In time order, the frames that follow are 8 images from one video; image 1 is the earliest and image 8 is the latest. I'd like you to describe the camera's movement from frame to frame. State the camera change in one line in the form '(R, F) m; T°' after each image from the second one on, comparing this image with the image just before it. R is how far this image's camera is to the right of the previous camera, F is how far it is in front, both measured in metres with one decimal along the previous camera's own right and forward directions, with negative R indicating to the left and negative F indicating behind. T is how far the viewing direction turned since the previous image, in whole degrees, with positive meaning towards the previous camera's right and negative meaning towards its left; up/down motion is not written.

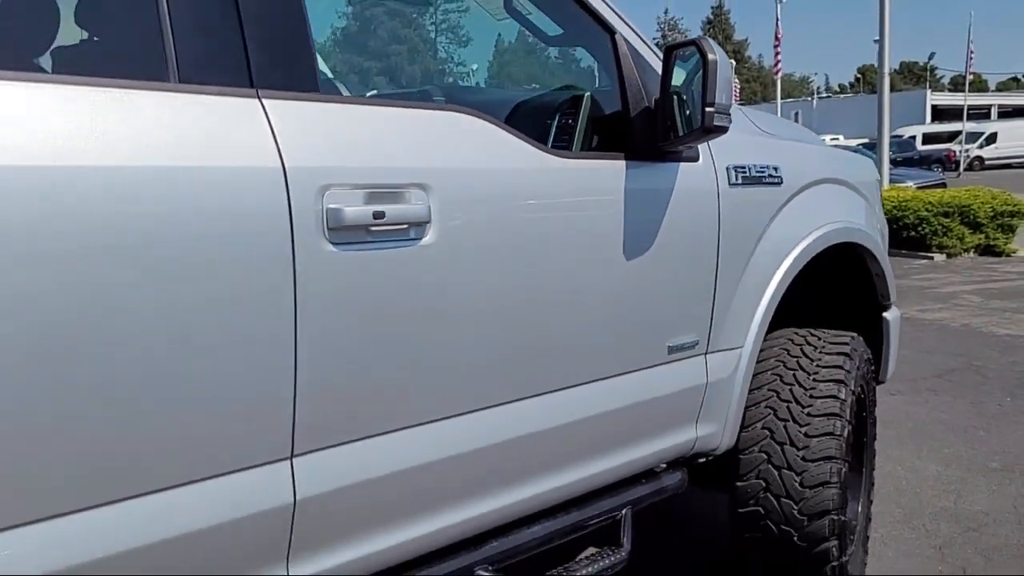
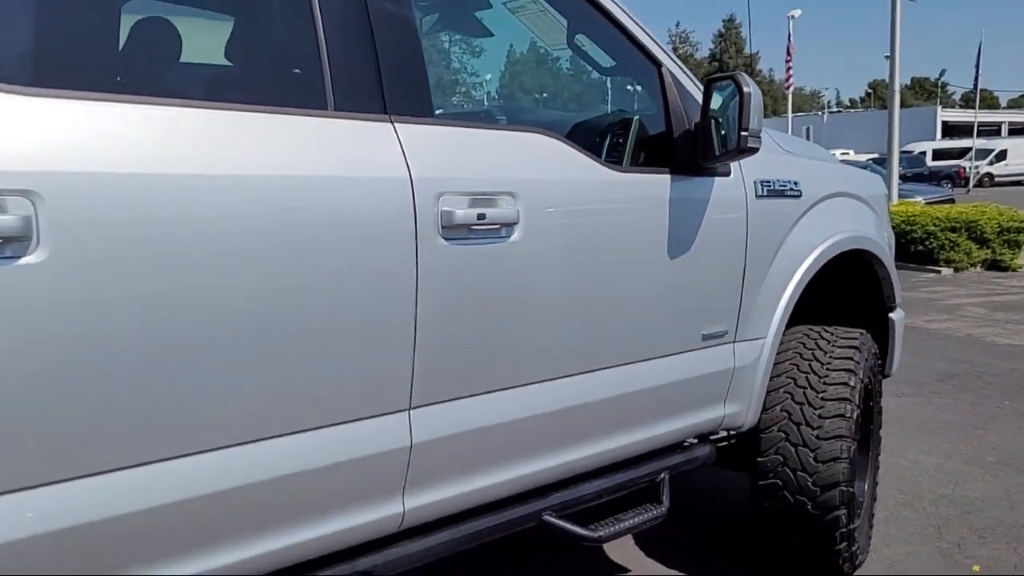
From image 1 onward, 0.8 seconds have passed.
(-0.2, -0.4) m; 0°
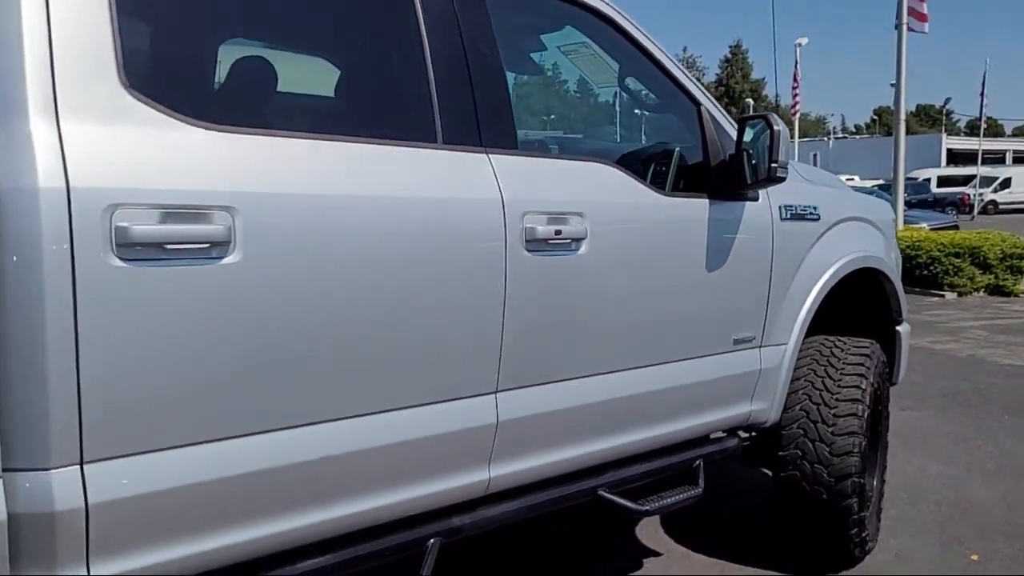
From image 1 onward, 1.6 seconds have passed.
(-0.2, -0.4) m; 0°
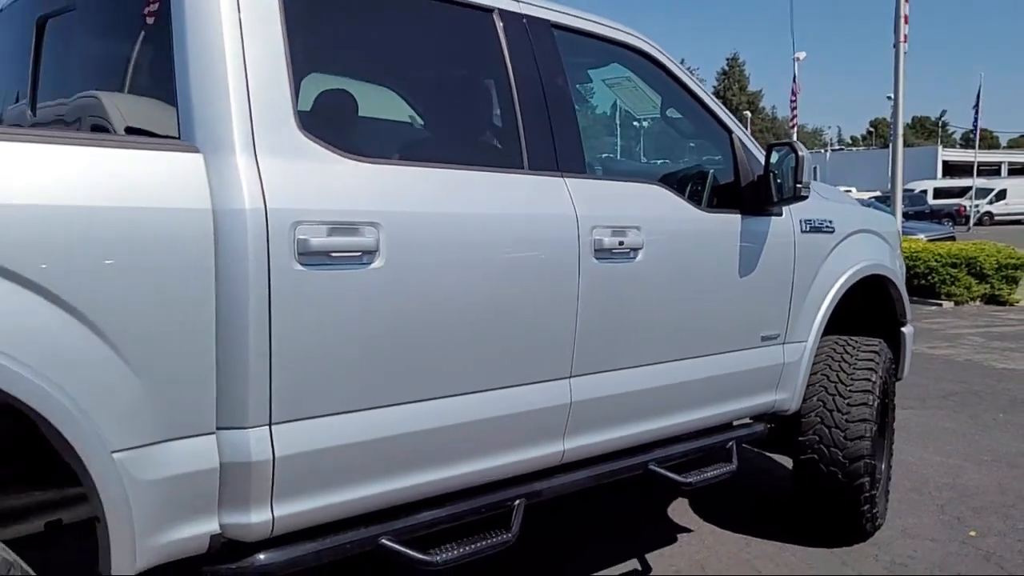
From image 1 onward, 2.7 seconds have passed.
(-0.2, -0.5) m; 0°
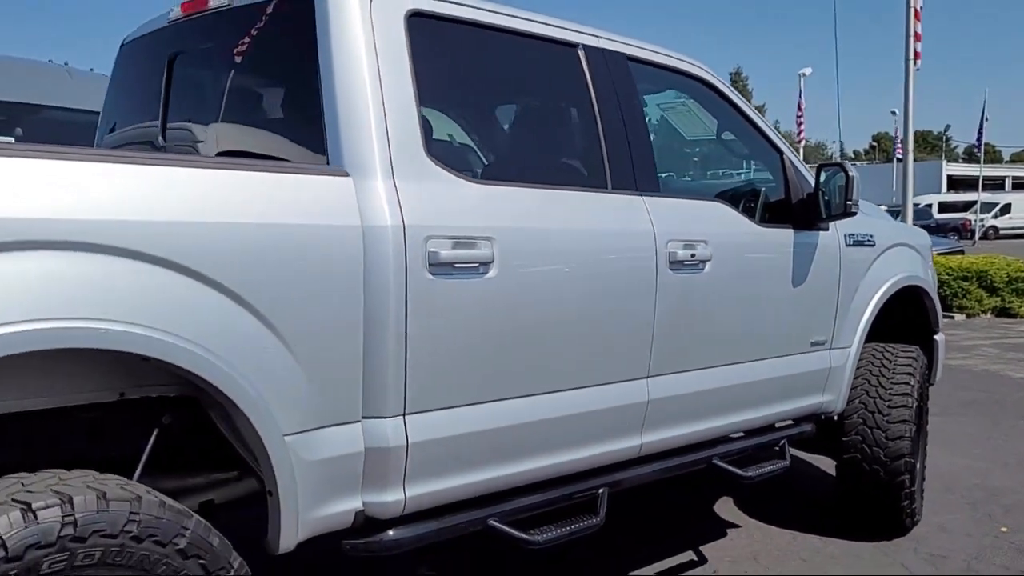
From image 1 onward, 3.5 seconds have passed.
(-0.3, -0.3) m; 0°
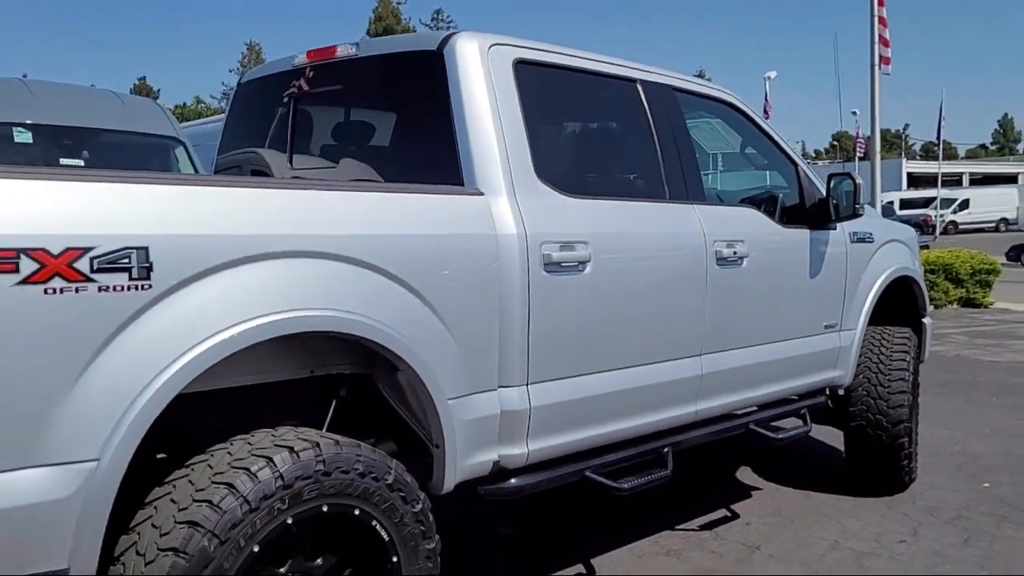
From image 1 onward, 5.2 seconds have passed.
(-0.5, -0.6) m; +2°
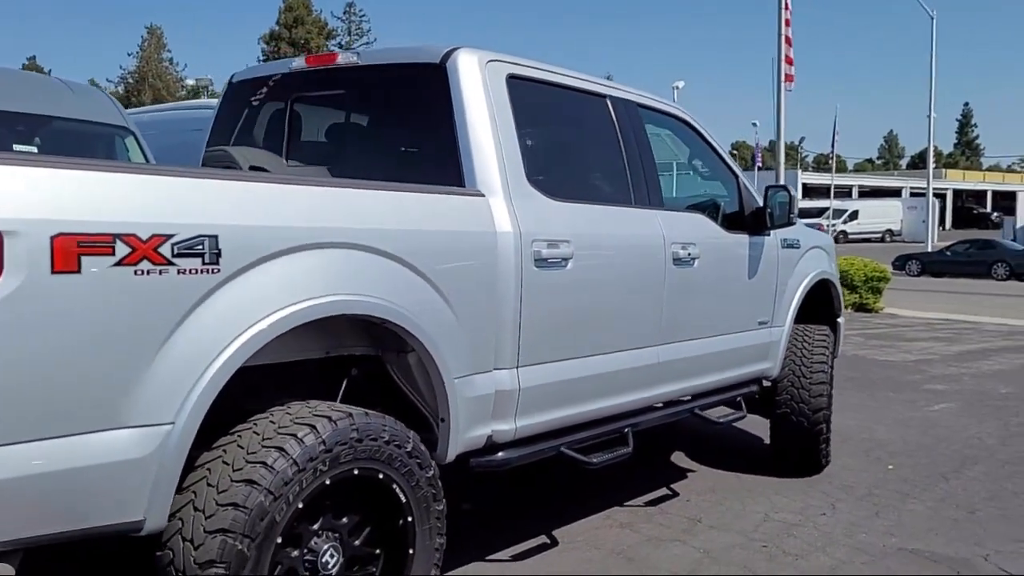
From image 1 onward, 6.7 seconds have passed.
(-0.3, -0.3) m; +6°
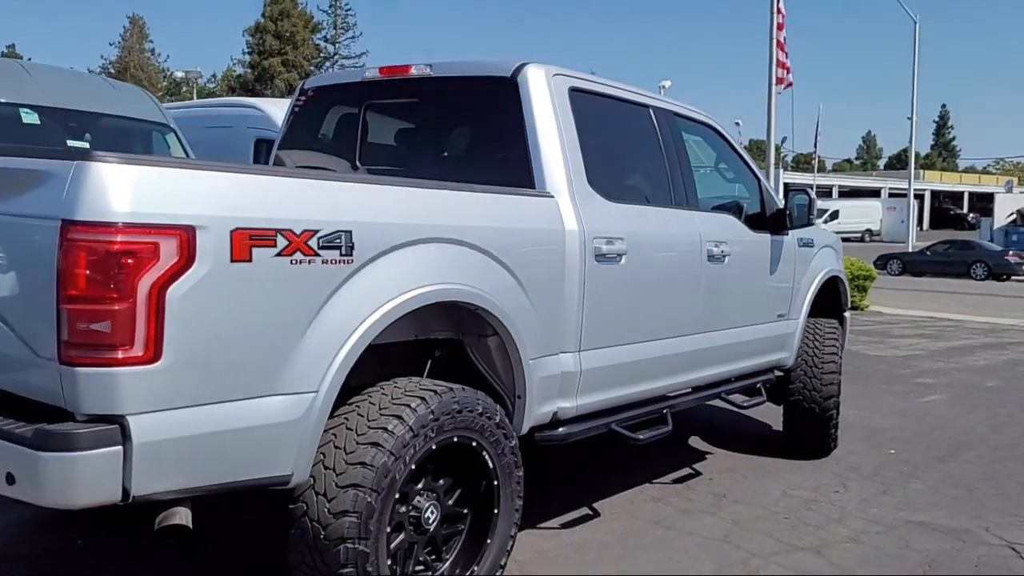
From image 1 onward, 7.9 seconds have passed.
(-0.4, -0.4) m; +1°
